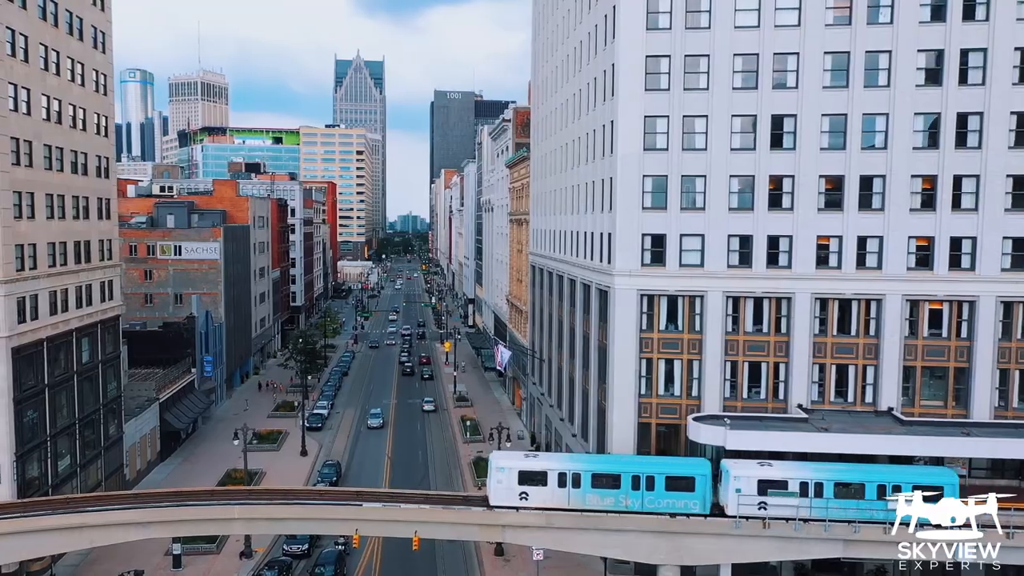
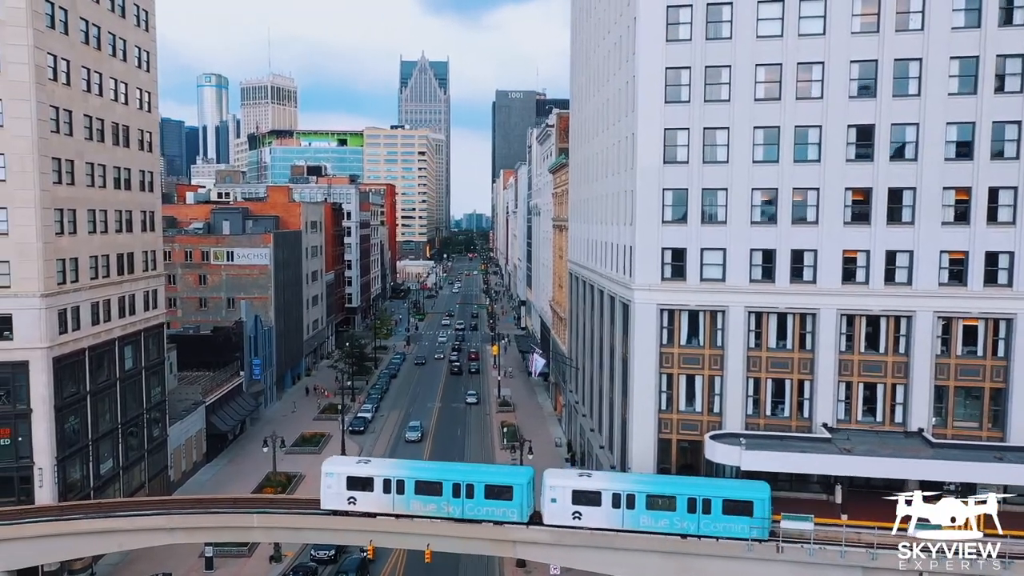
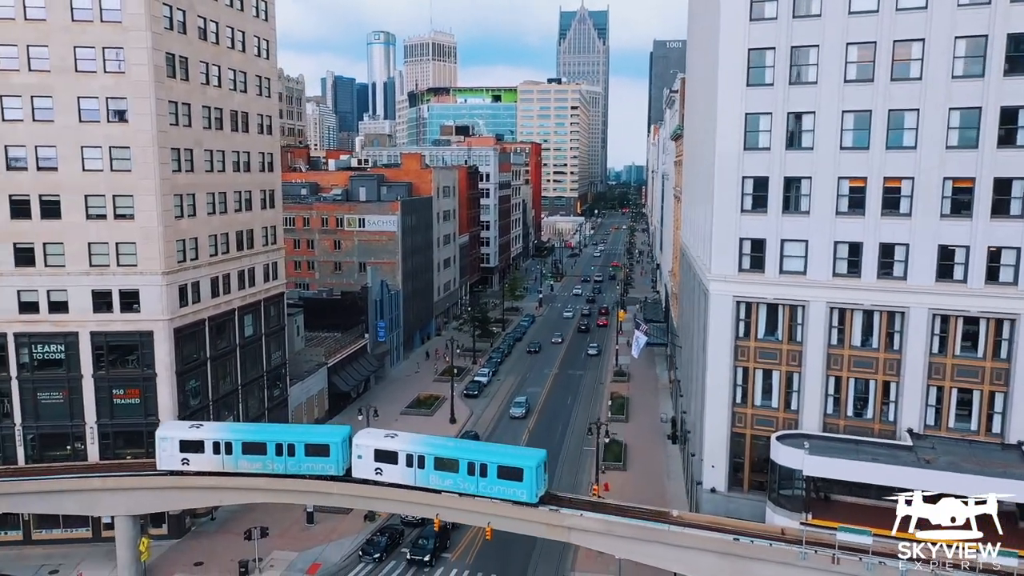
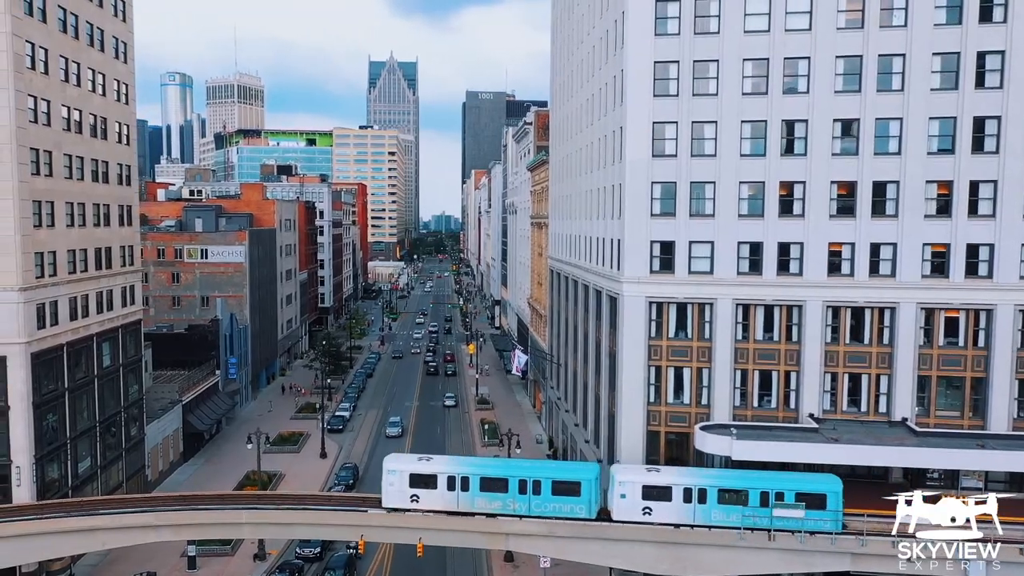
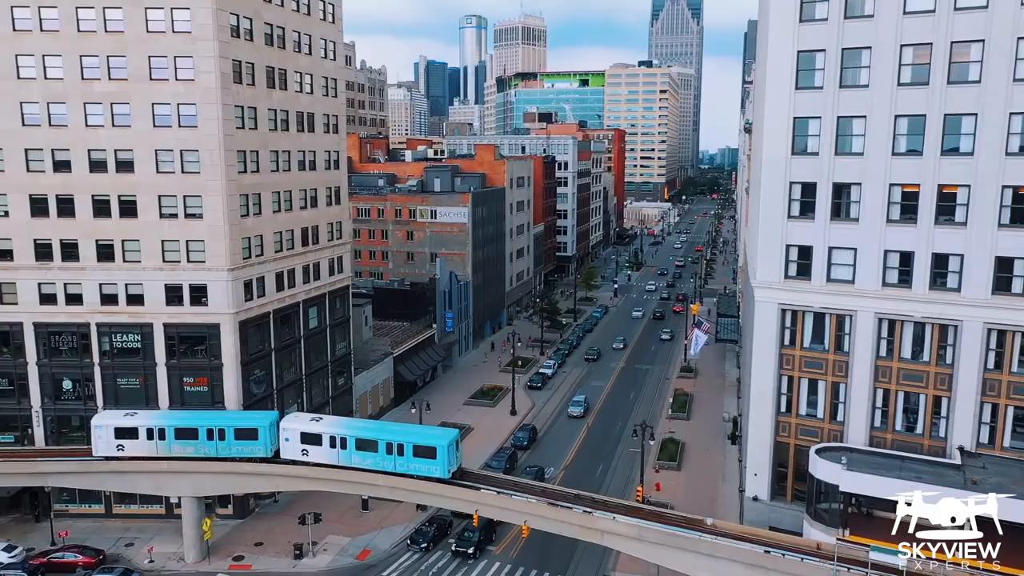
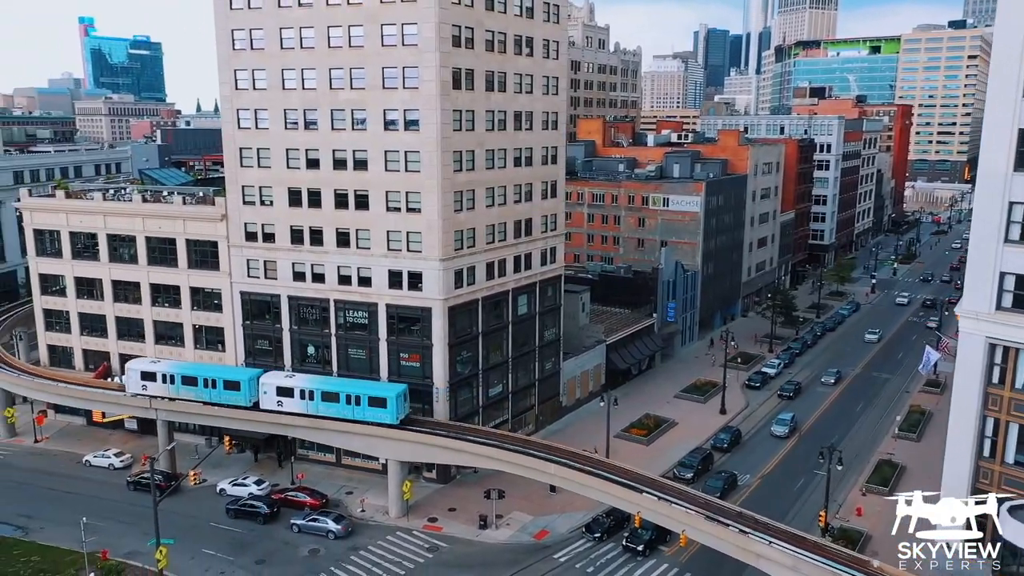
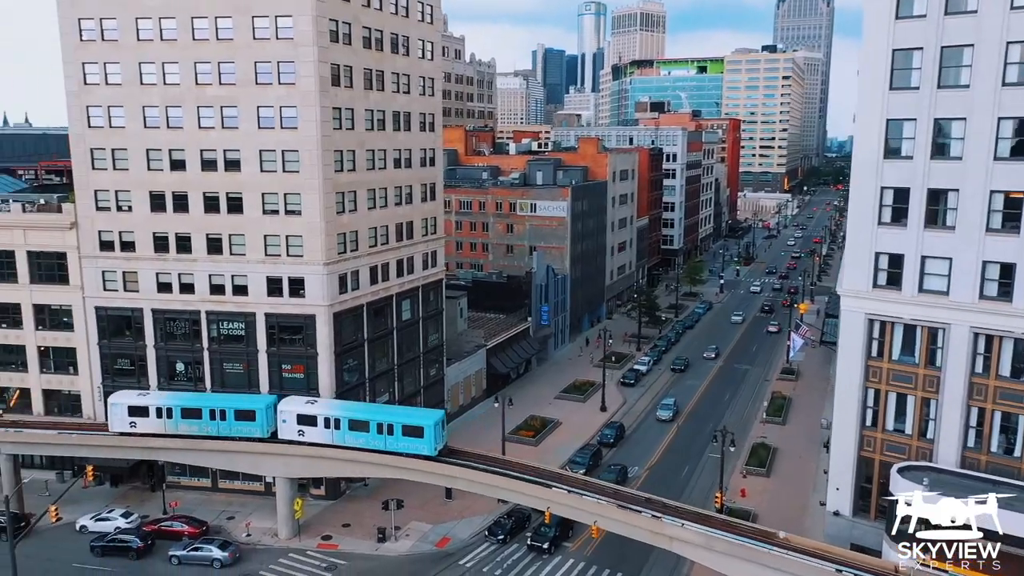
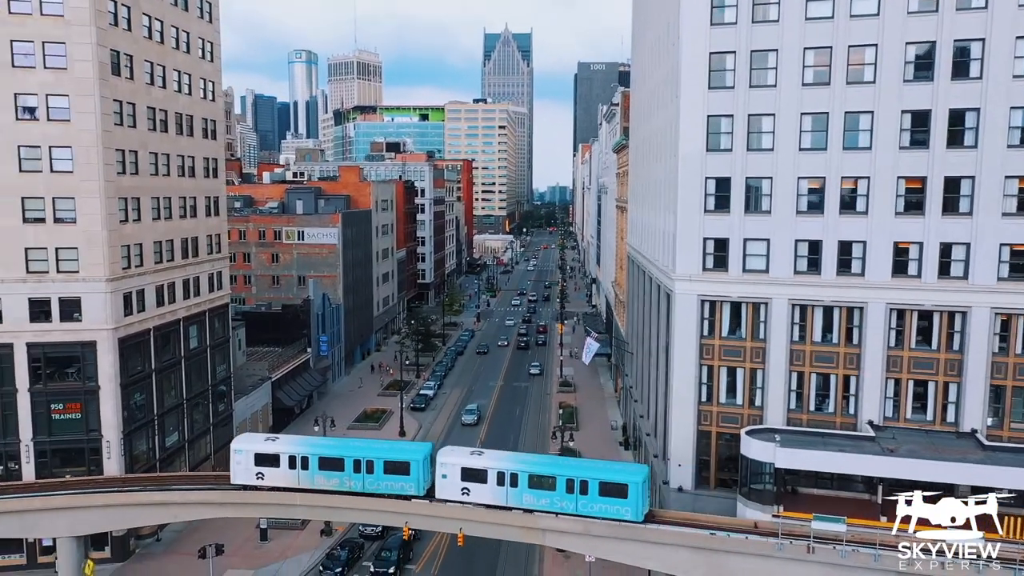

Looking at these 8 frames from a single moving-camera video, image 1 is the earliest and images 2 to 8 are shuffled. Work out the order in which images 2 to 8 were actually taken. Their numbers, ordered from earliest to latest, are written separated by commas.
4, 2, 8, 3, 5, 7, 6
